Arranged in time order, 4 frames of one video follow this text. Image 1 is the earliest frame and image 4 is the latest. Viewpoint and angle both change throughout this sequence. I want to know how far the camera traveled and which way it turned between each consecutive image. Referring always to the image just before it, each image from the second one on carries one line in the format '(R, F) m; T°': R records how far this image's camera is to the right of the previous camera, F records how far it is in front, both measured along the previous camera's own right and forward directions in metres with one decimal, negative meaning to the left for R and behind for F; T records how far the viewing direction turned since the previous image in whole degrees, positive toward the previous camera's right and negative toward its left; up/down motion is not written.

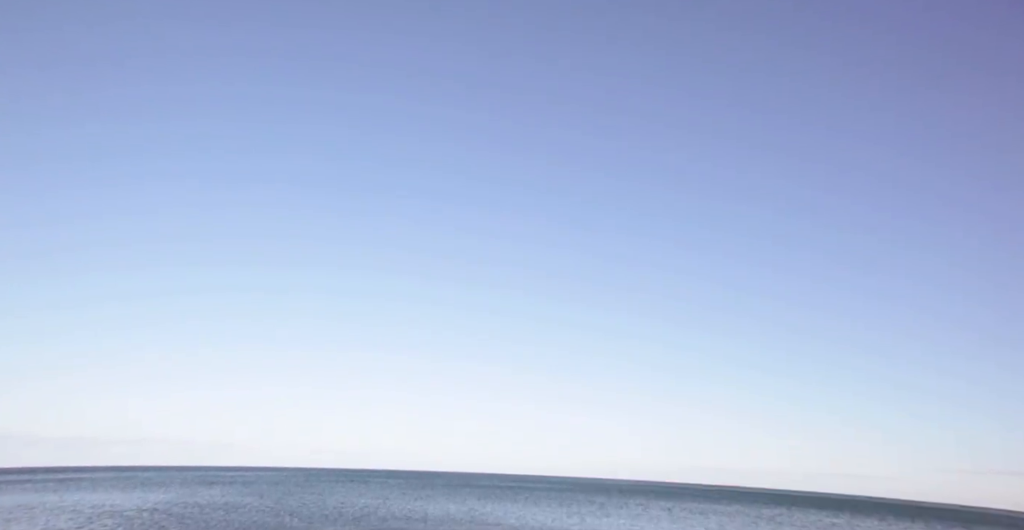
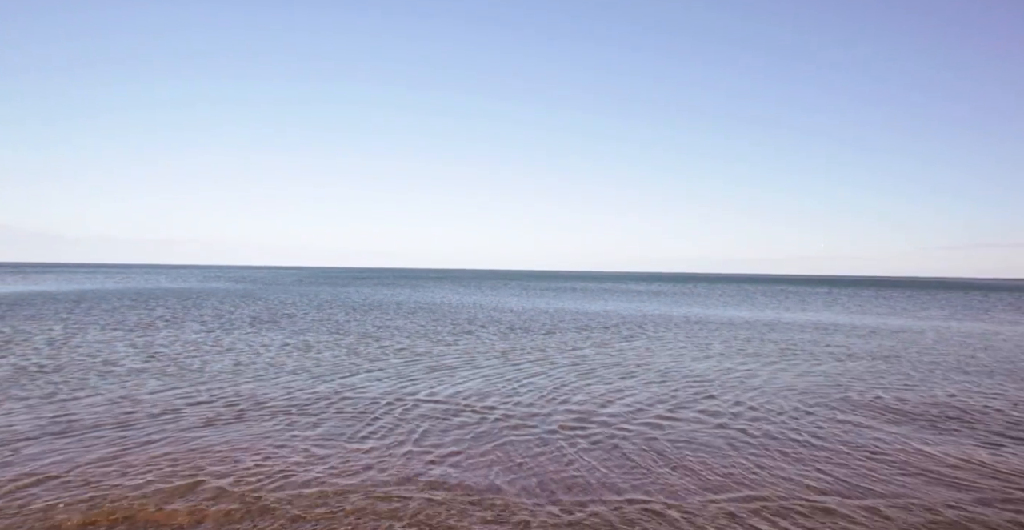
(-0.8, -19.6) m; -3°
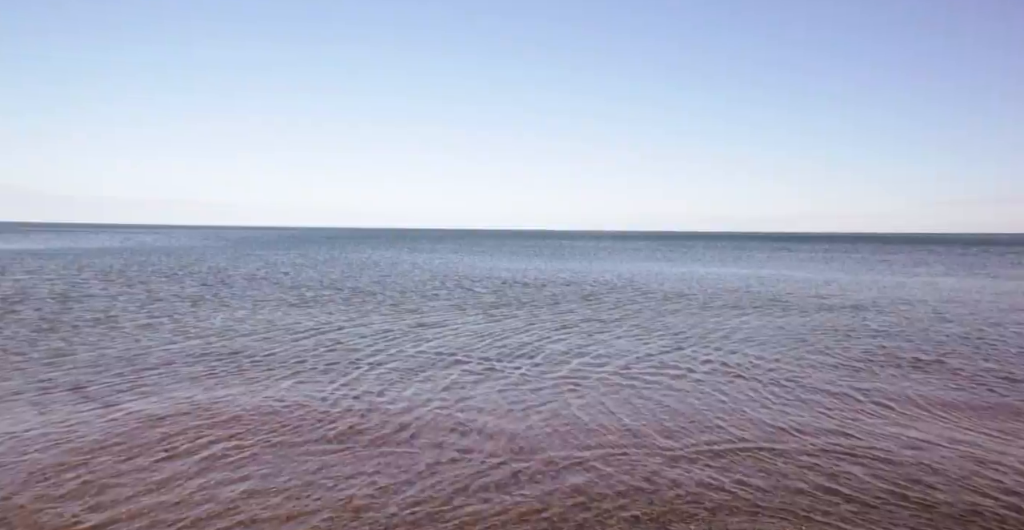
(+0.5, -0.4) m; -1°
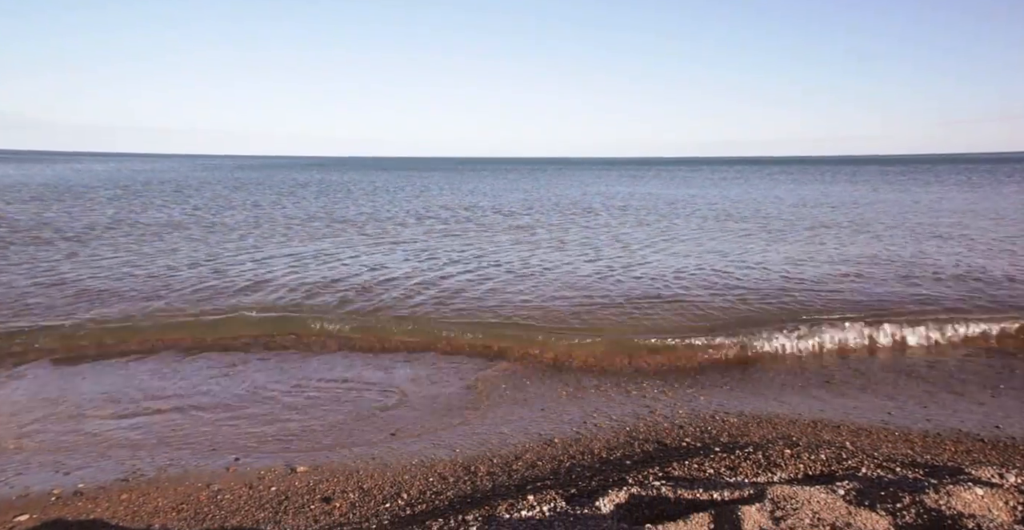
(+0.4, -0.3) m; 0°
